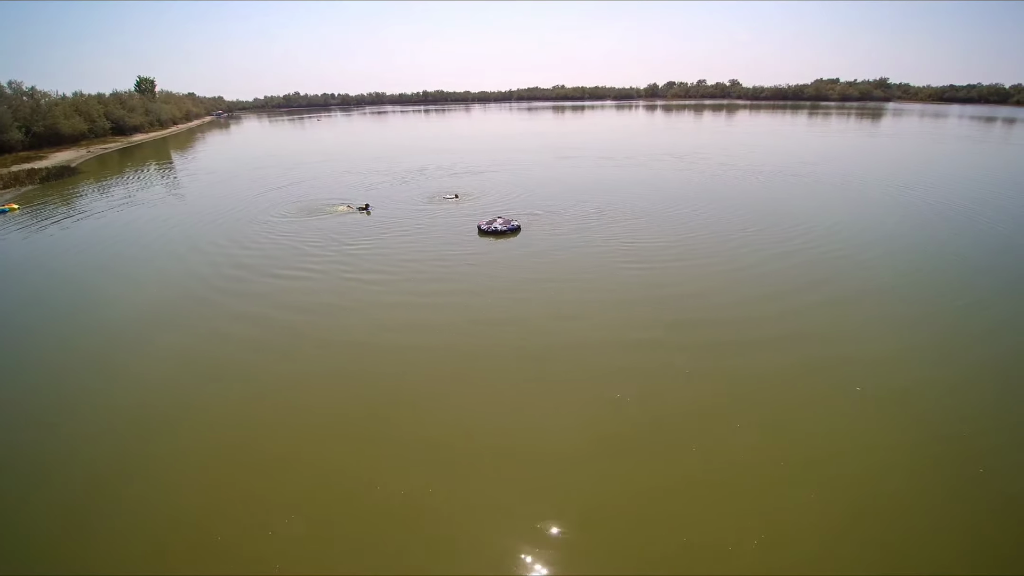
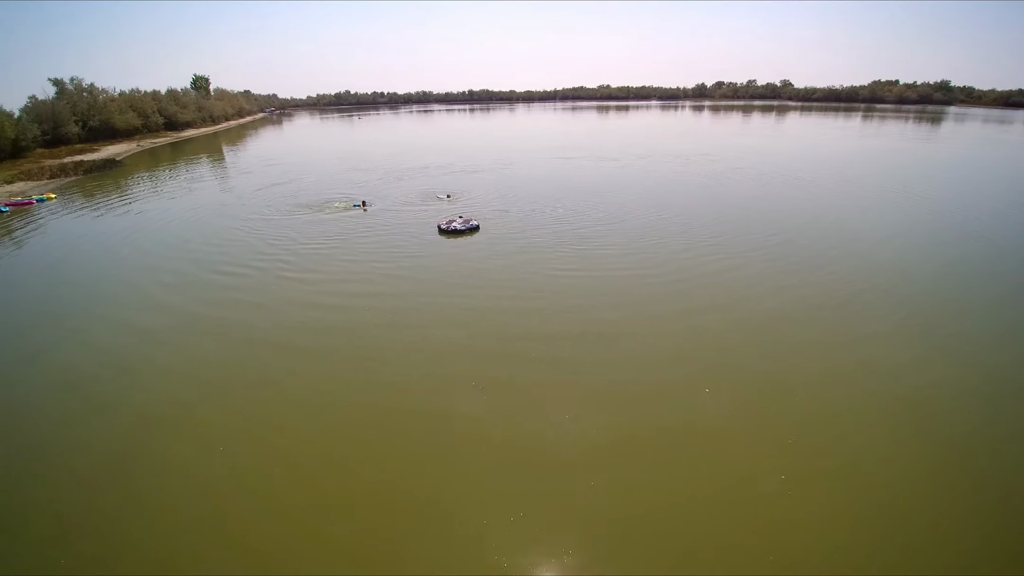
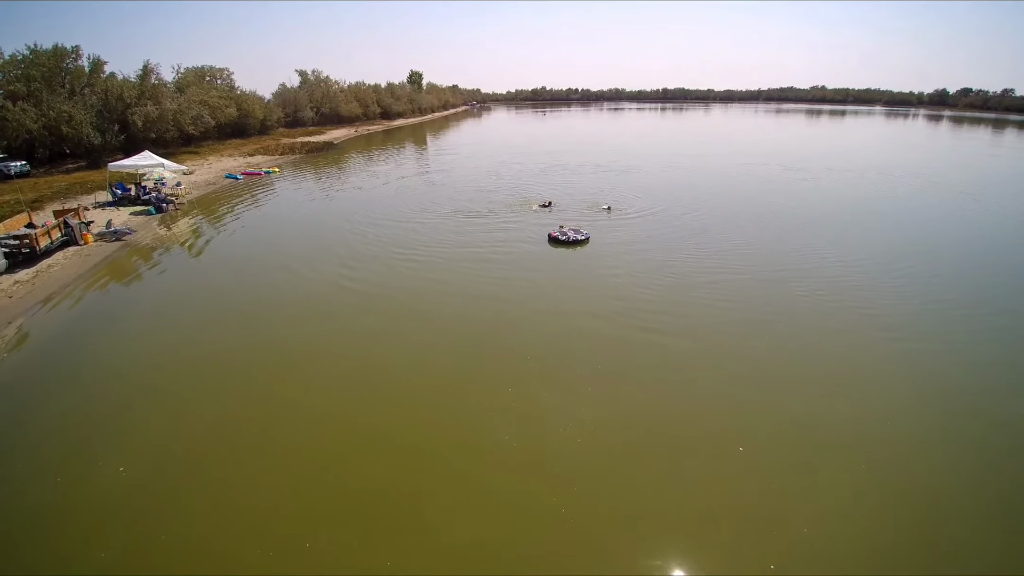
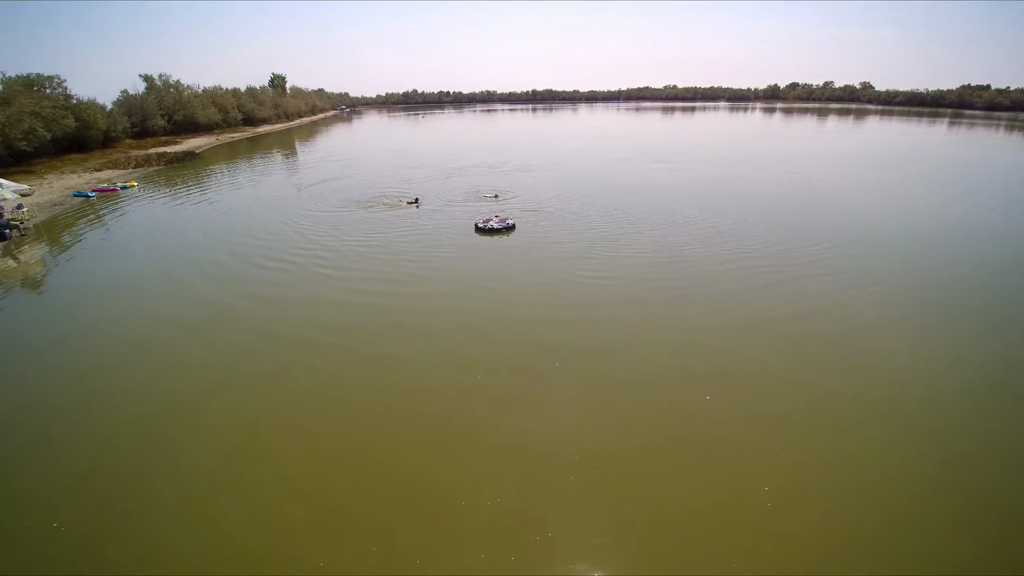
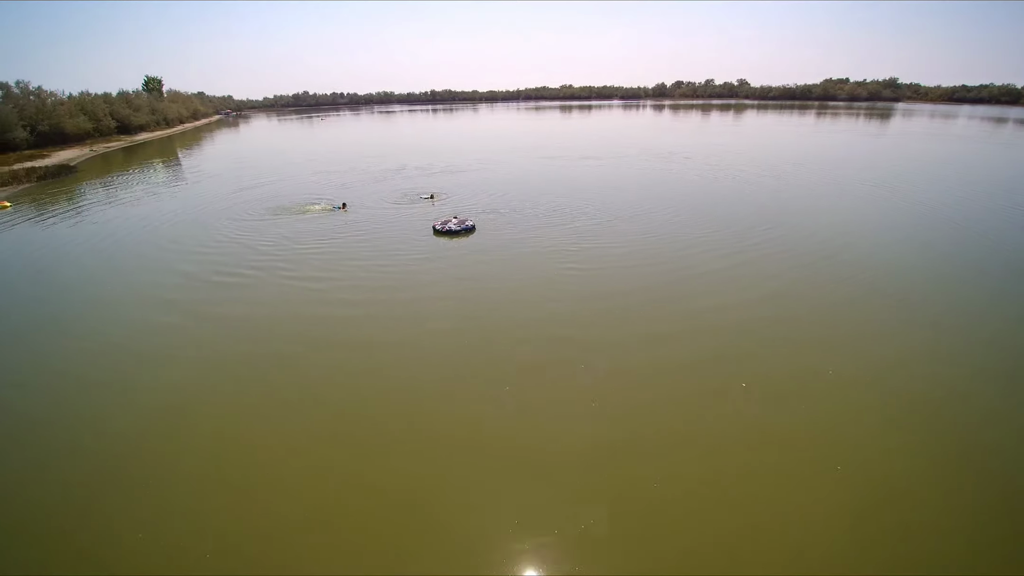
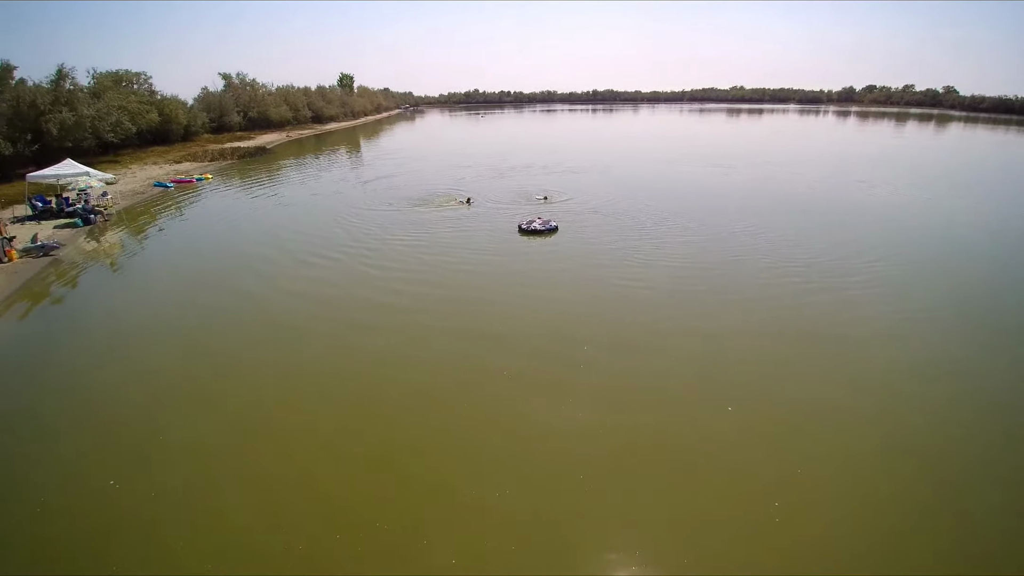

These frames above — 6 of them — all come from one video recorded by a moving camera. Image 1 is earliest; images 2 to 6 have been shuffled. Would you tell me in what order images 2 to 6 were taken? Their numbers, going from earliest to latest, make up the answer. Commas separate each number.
5, 2, 4, 6, 3
